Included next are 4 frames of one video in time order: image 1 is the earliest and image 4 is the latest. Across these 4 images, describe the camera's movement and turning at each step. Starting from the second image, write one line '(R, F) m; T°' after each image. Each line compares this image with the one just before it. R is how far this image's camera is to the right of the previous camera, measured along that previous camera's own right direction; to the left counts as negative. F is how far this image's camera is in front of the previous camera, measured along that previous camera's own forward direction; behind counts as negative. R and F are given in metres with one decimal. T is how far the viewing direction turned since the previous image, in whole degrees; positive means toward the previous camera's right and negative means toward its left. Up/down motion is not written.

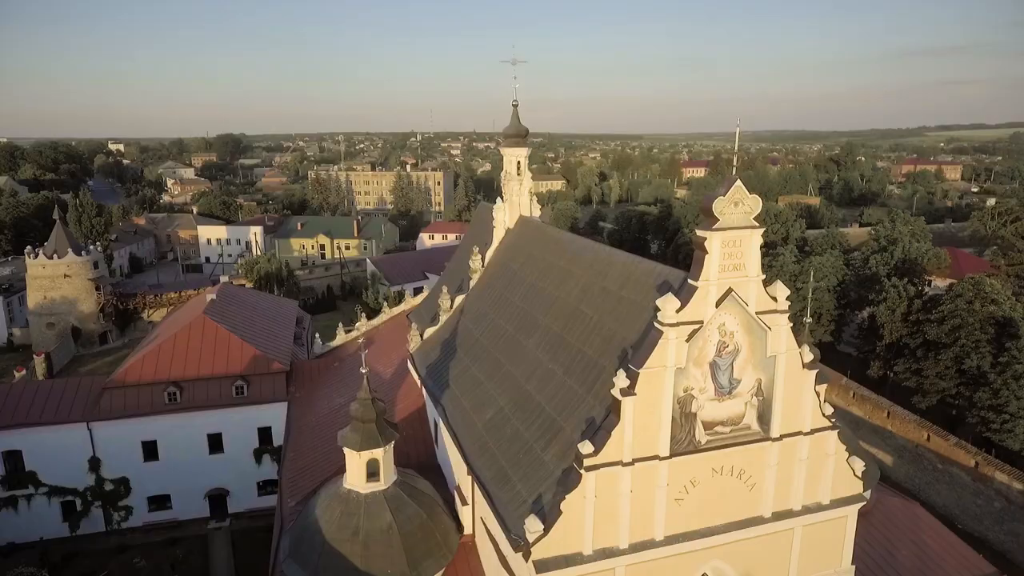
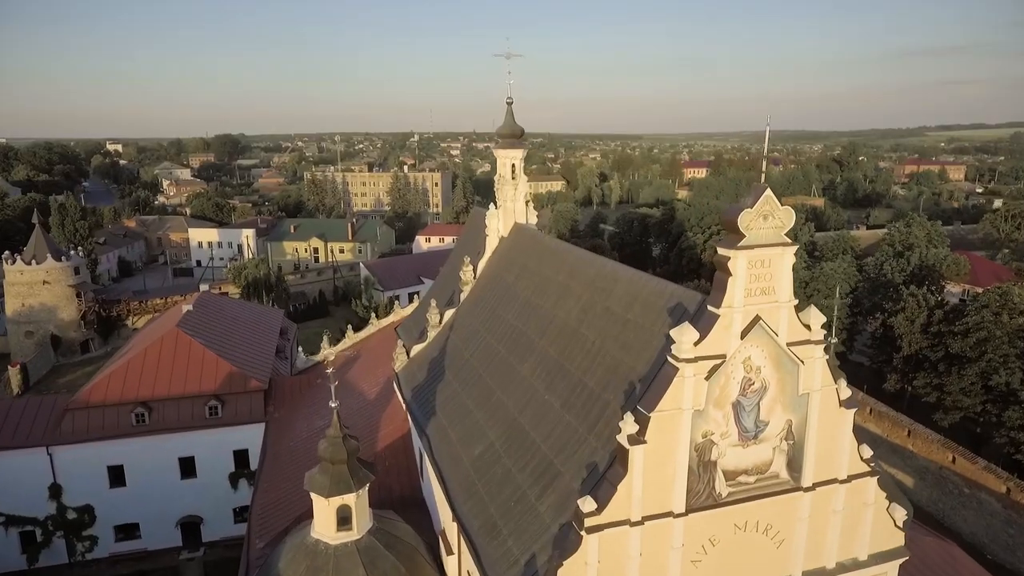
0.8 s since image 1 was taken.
(+0.1, +1.4) m; 0°
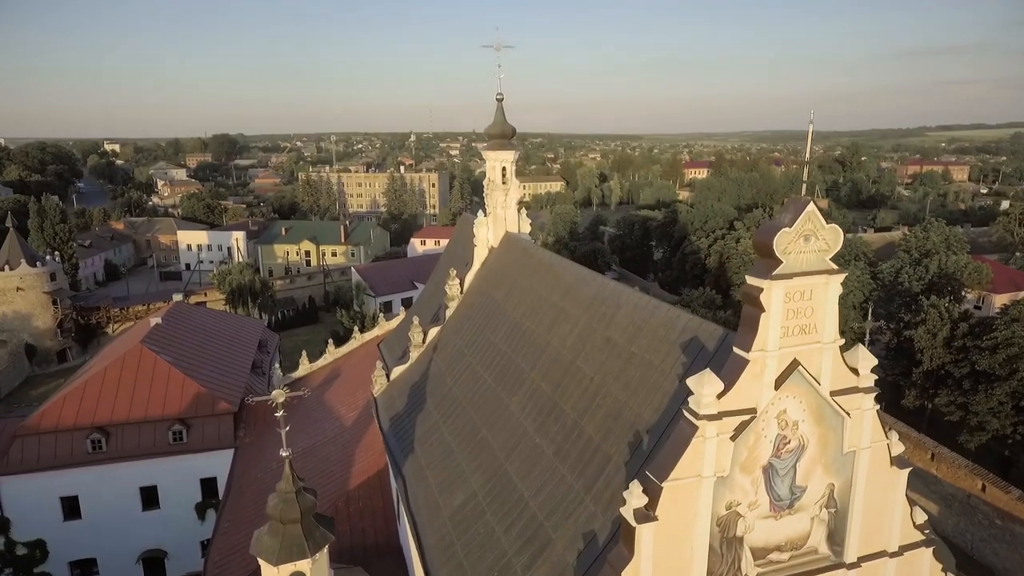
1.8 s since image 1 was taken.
(+0.2, +1.5) m; 0°
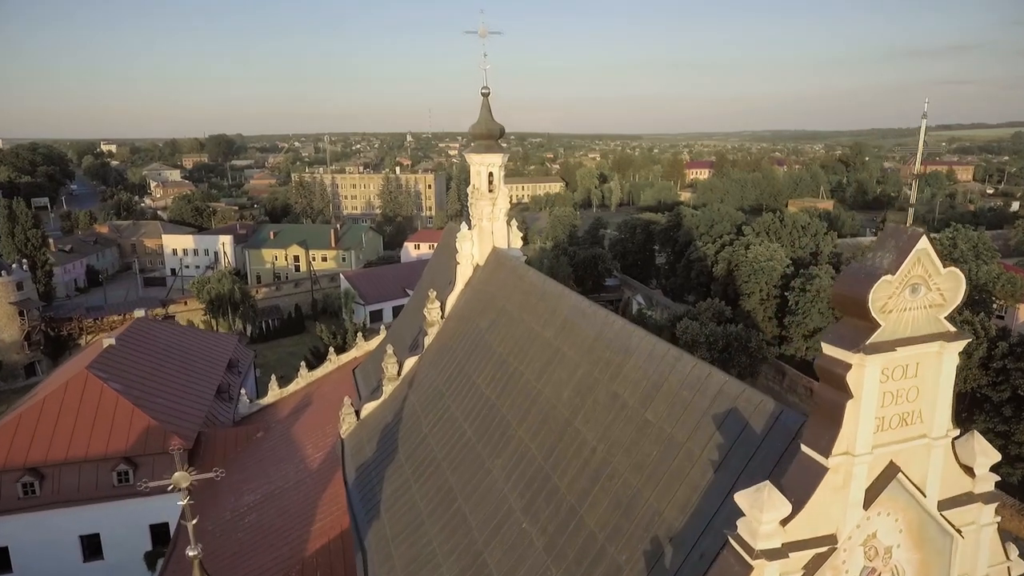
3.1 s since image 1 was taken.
(+0.2, +1.9) m; 0°
